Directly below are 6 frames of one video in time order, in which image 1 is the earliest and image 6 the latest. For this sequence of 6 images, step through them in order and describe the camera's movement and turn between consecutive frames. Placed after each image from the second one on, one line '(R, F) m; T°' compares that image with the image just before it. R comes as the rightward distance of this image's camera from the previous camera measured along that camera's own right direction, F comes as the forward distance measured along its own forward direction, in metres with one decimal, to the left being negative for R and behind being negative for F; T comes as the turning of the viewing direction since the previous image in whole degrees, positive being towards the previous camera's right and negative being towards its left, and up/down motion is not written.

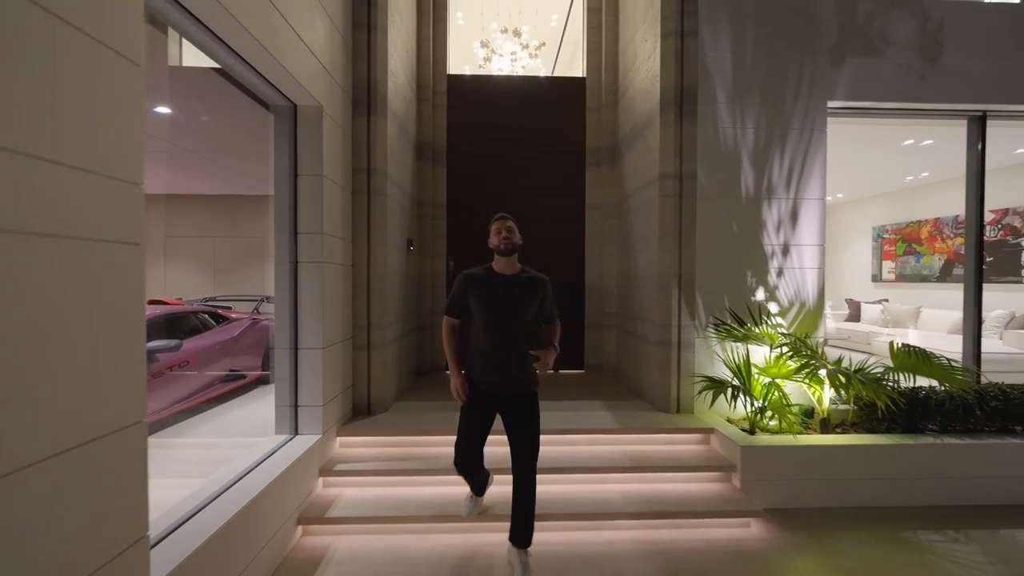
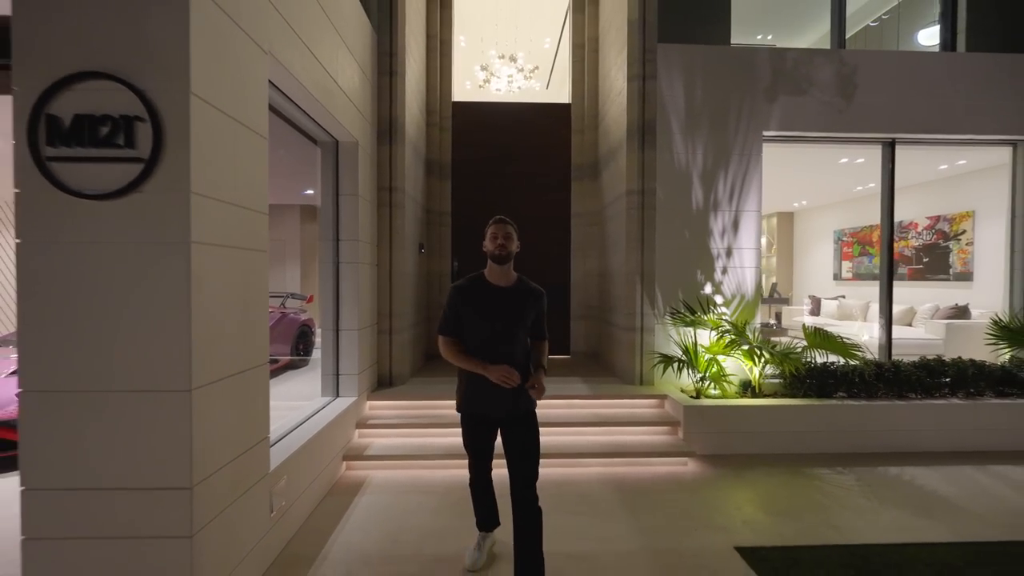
(+0.1, -0.8) m; 0°
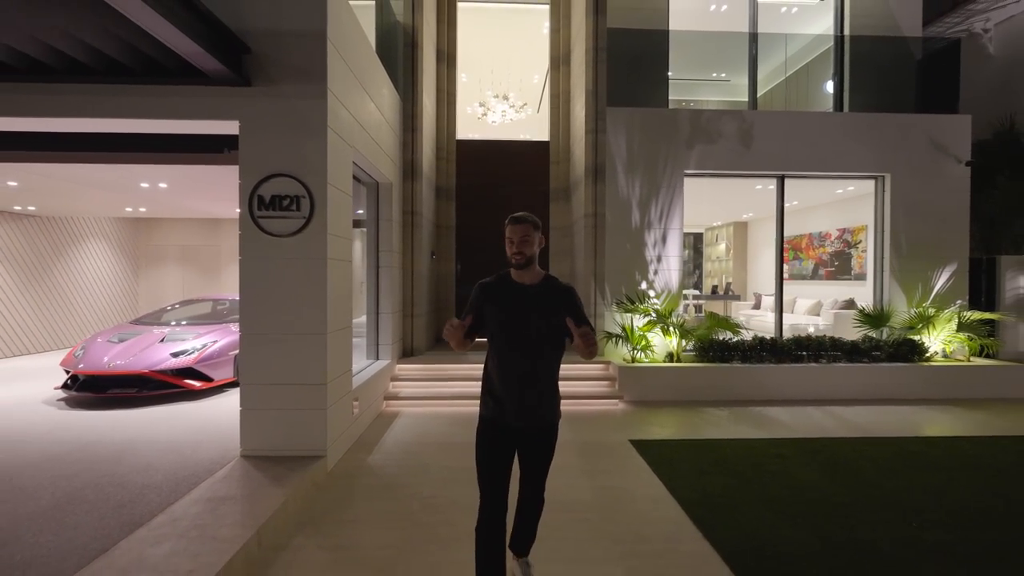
(+0.2, -1.6) m; 0°
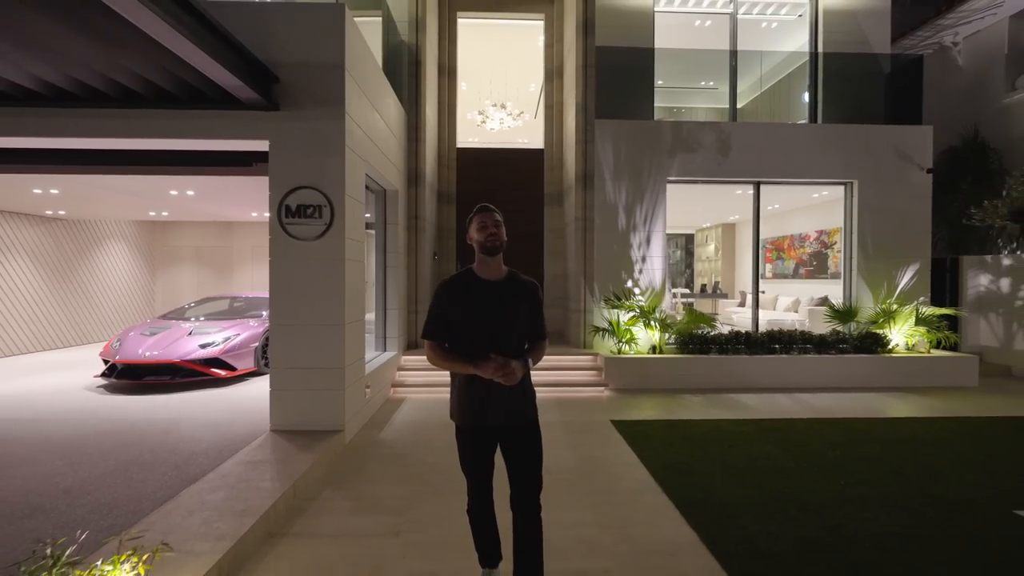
(+0.1, -0.5) m; 0°
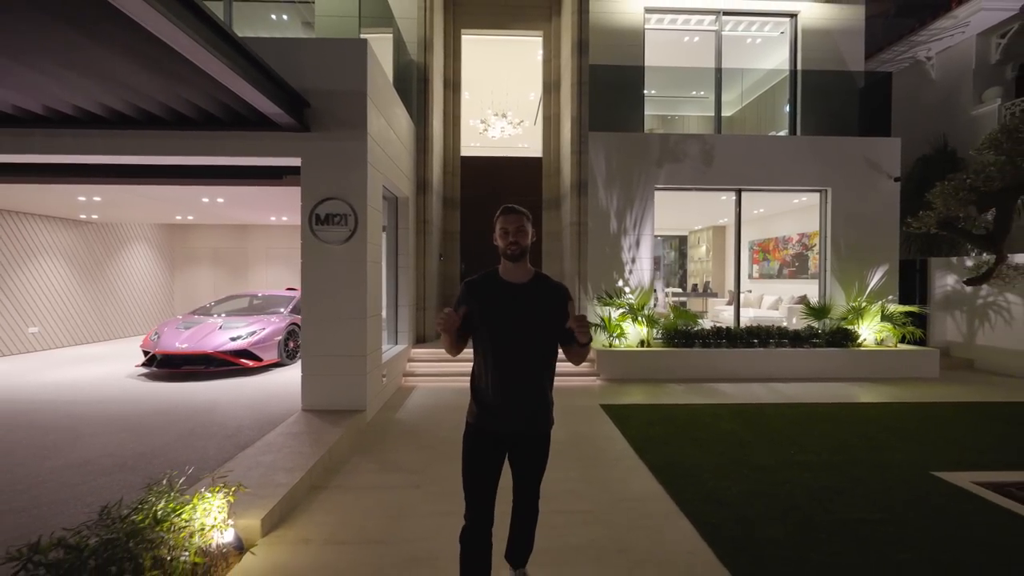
(0.0, -0.5) m; 0°
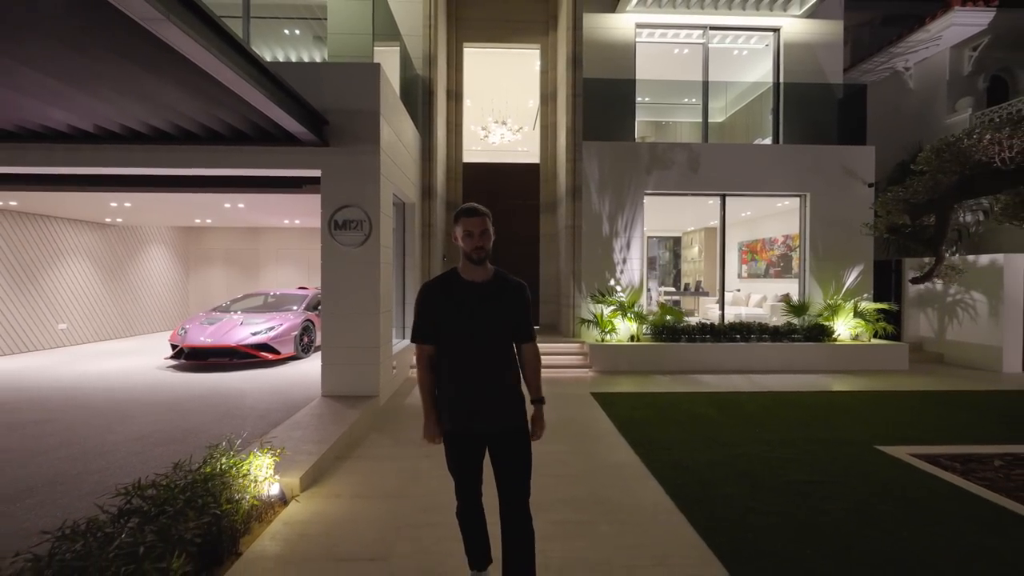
(0.0, -0.5) m; 0°
